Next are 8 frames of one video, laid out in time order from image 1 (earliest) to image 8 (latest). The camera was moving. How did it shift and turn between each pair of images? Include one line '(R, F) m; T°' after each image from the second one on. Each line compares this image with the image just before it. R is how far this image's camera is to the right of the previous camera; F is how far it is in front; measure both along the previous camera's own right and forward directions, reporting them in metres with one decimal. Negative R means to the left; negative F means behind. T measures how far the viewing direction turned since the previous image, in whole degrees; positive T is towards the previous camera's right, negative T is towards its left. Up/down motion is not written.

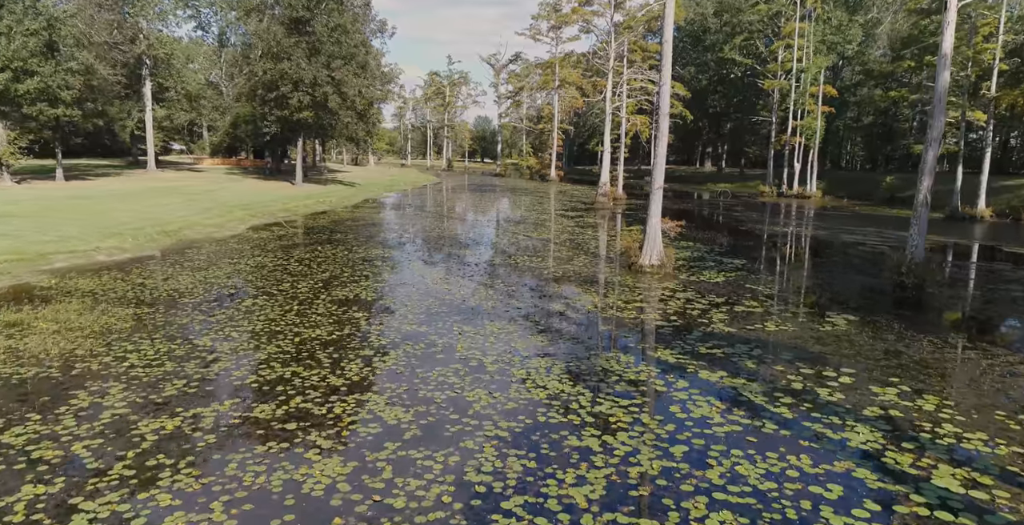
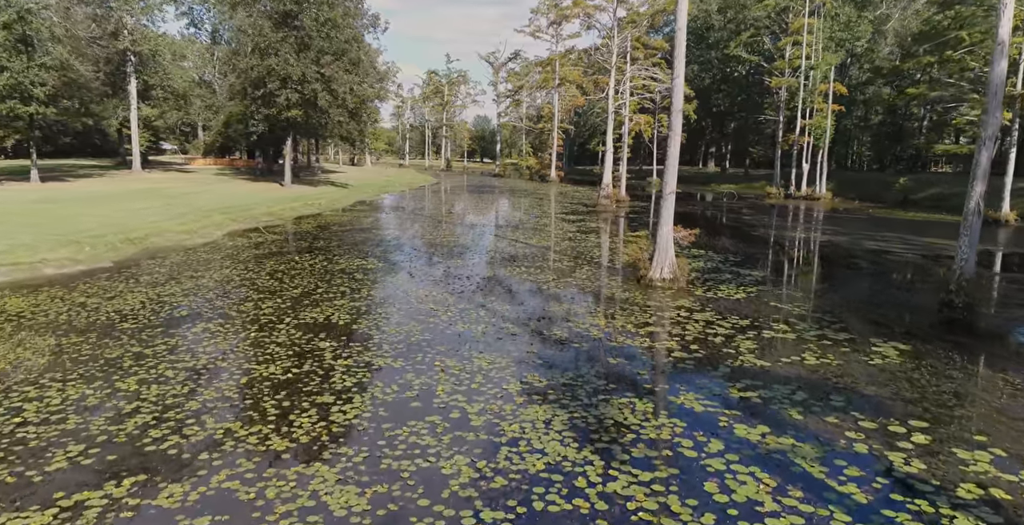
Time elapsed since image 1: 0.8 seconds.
(+0.1, +1.4) m; 0°
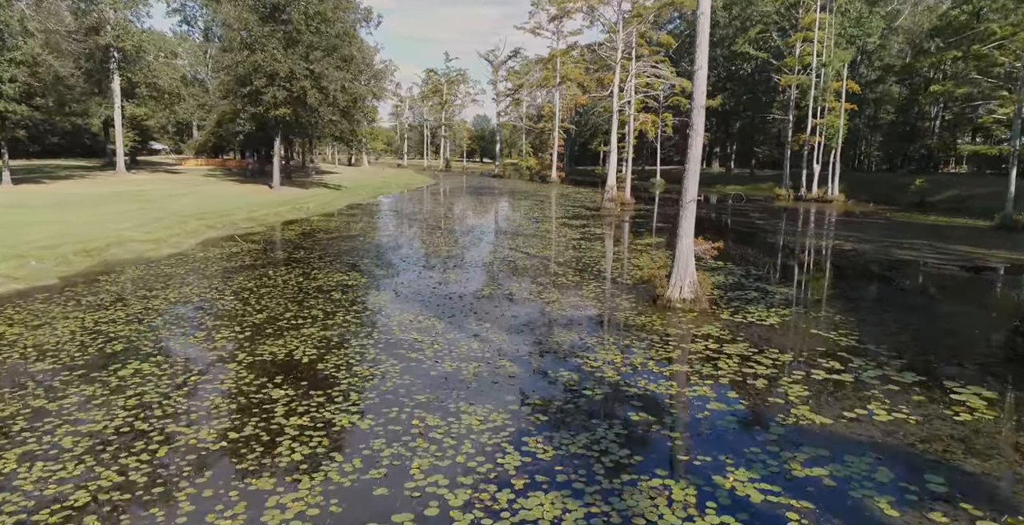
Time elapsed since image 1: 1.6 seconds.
(0.0, +1.6) m; 0°
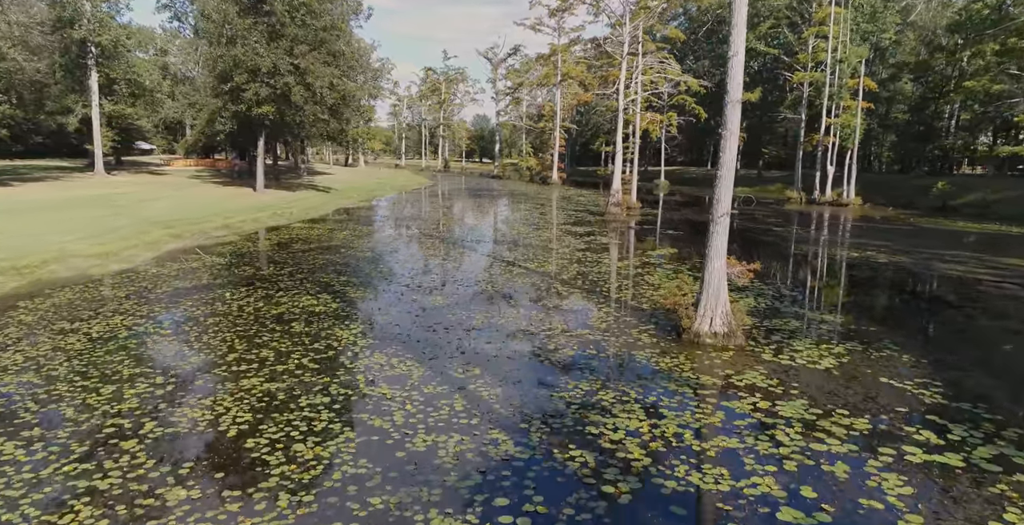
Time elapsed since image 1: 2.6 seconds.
(+0.1, +1.9) m; 0°
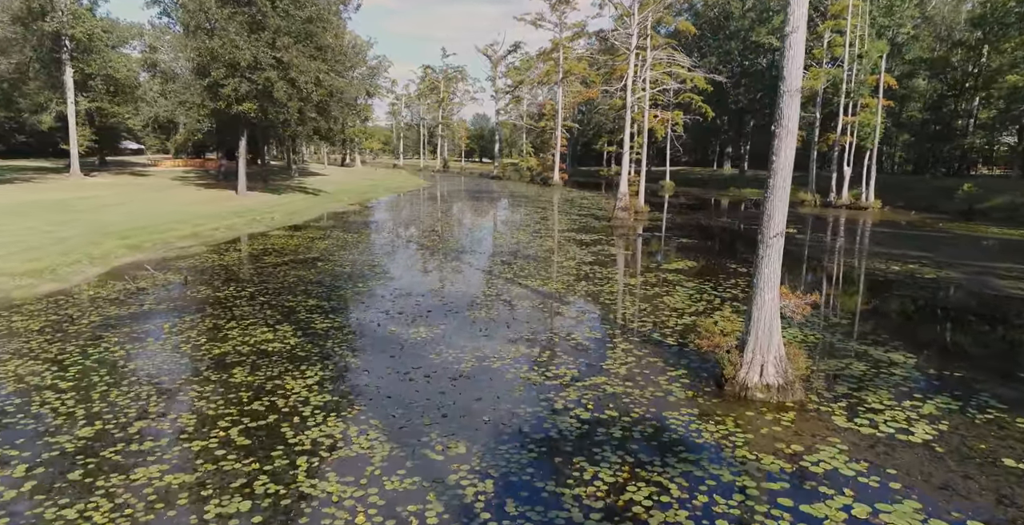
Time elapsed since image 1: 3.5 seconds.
(0.0, +2.0) m; 0°
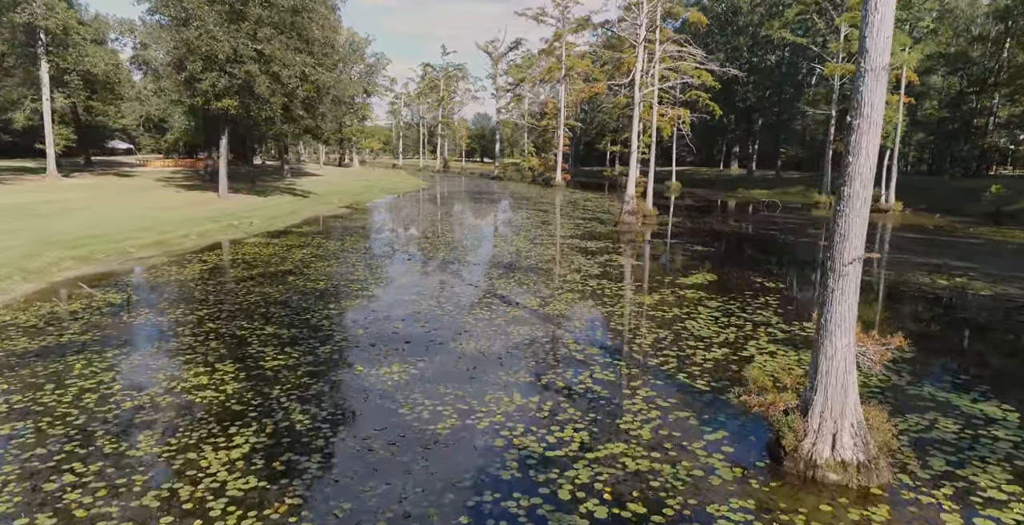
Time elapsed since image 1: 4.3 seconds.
(+0.1, +1.8) m; 0°
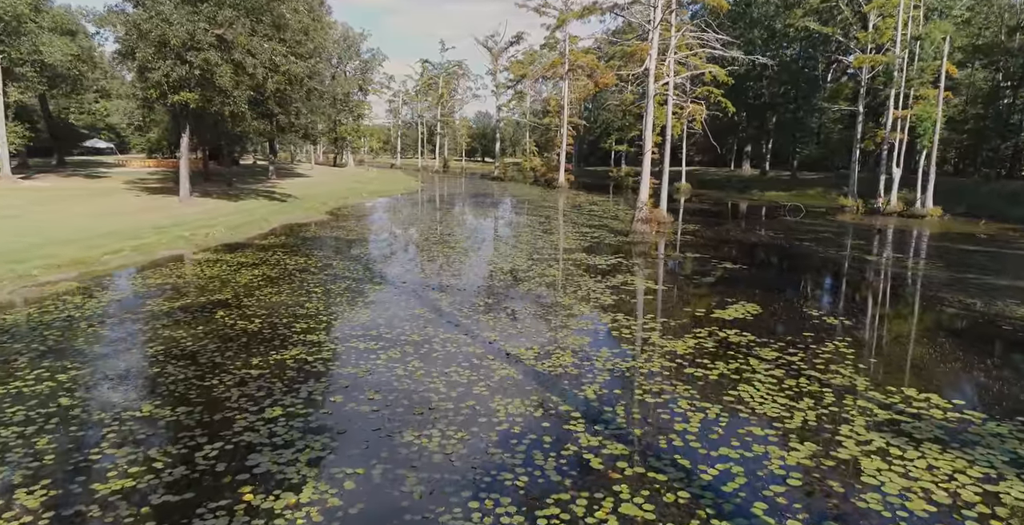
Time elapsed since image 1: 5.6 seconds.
(+0.2, +3.0) m; 0°
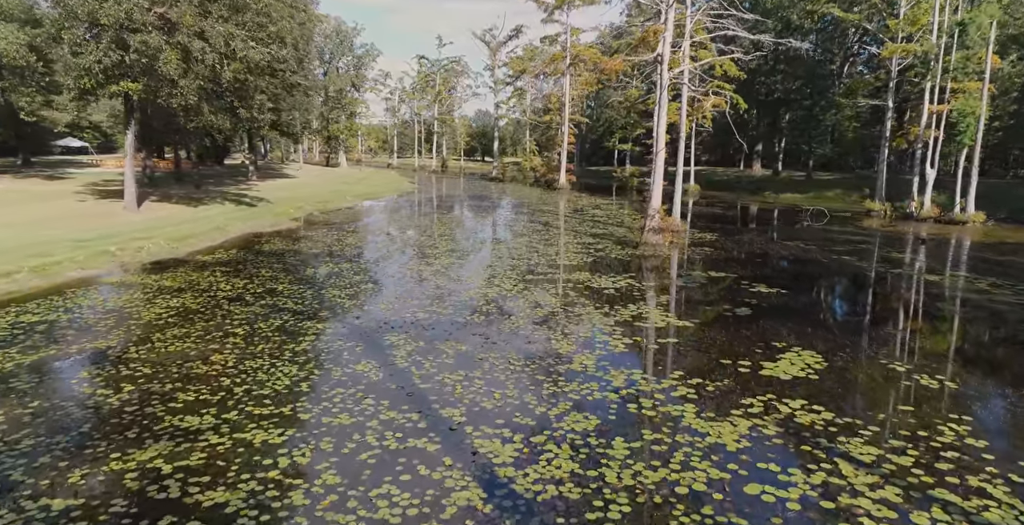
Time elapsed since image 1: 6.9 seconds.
(+0.3, +3.1) m; 0°
